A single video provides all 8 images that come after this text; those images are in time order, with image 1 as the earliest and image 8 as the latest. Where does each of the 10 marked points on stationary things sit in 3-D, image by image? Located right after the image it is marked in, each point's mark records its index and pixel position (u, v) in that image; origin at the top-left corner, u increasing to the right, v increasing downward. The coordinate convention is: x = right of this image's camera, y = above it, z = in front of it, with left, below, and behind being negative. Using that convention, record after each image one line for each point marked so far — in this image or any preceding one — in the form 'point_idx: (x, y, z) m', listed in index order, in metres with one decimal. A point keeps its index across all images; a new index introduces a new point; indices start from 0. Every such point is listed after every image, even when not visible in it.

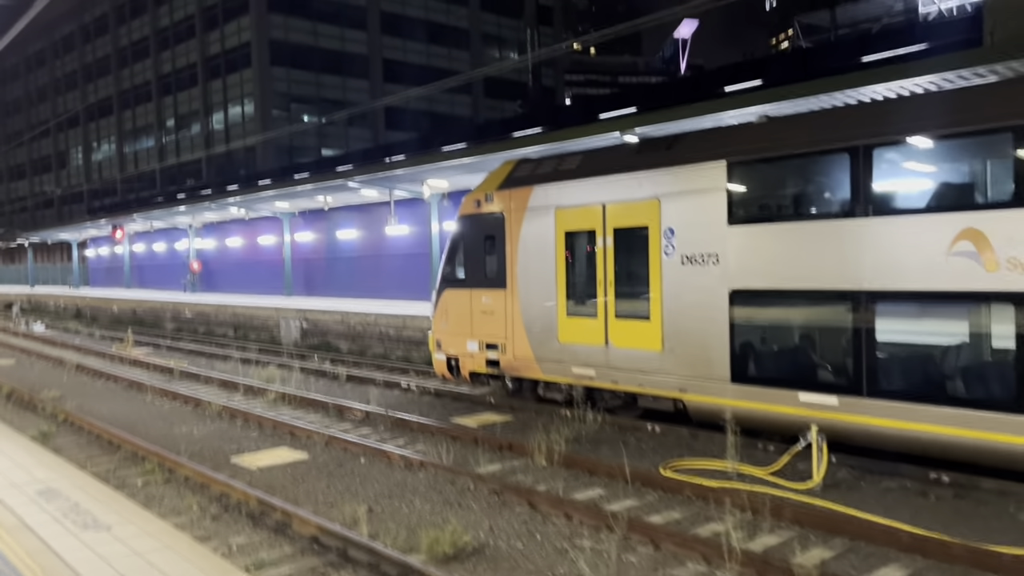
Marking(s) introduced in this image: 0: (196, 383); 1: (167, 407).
0: (-5.3, -1.6, +14.5) m
1: (-4.8, -1.7, +12.1) m
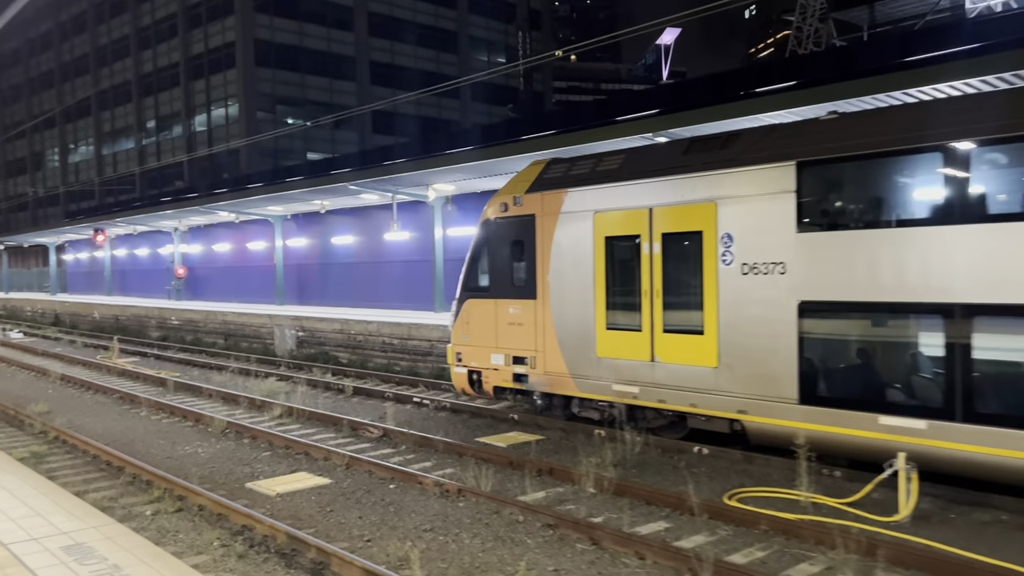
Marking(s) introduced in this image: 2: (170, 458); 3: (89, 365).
0: (-5.1, -1.7, +13.7) m
1: (-4.5, -1.8, +11.3) m
2: (-3.7, -1.8, +9.3) m
3: (-8.9, -1.6, +18.2) m
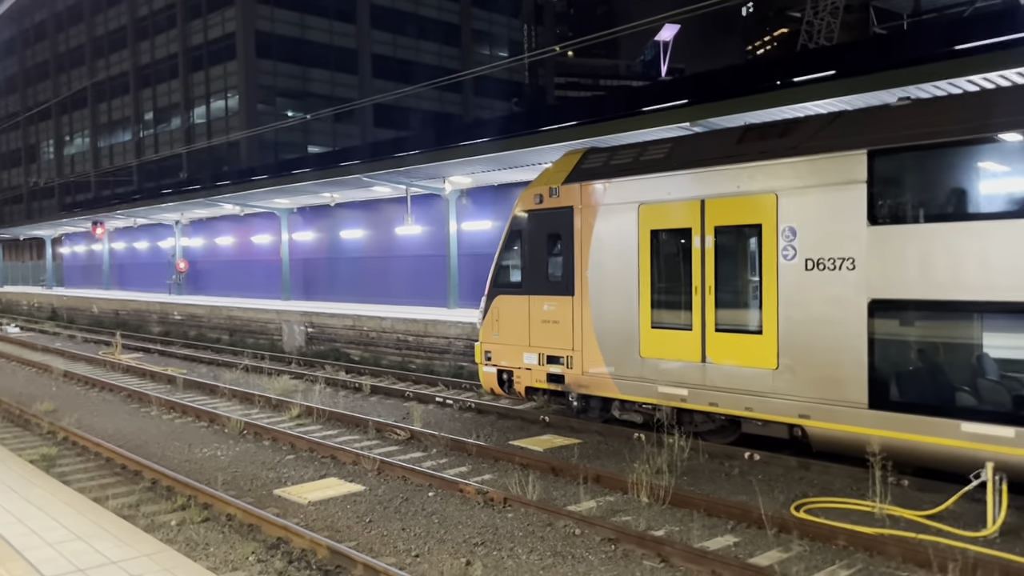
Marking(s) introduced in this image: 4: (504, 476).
0: (-4.7, -1.6, +13.2) m
1: (-4.2, -1.7, +10.8) m
2: (-3.3, -1.8, +8.8) m
3: (-8.6, -1.5, +17.6) m
4: (-0.1, -1.7, +7.9) m
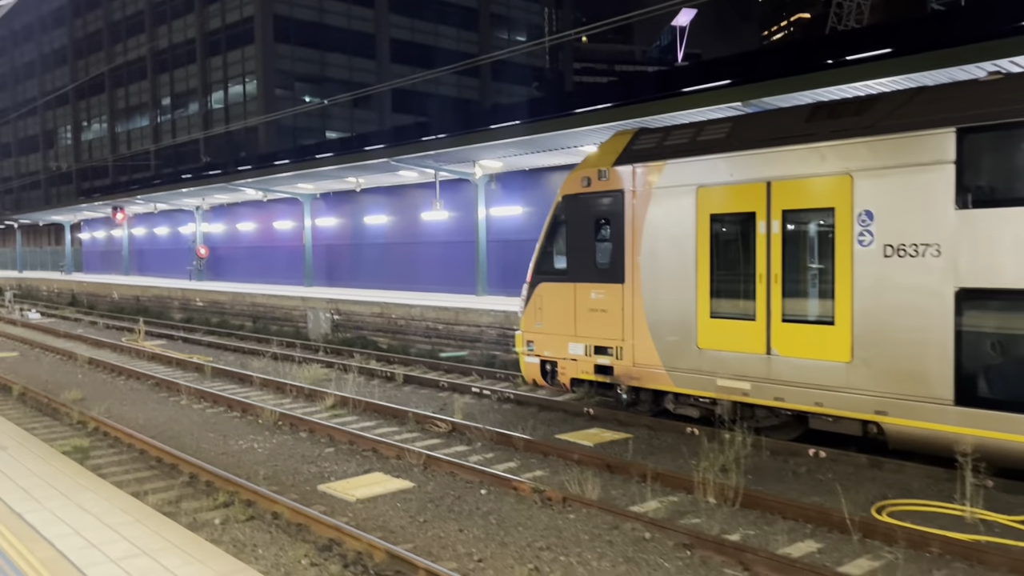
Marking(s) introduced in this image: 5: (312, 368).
0: (-4.2, -1.4, +12.9) m
1: (-3.7, -1.5, +10.5) m
2: (-2.8, -1.6, +8.5) m
3: (-8.0, -1.2, +17.4) m
4: (+0.4, -1.6, +7.5) m
5: (-3.1, -1.3, +13.5) m
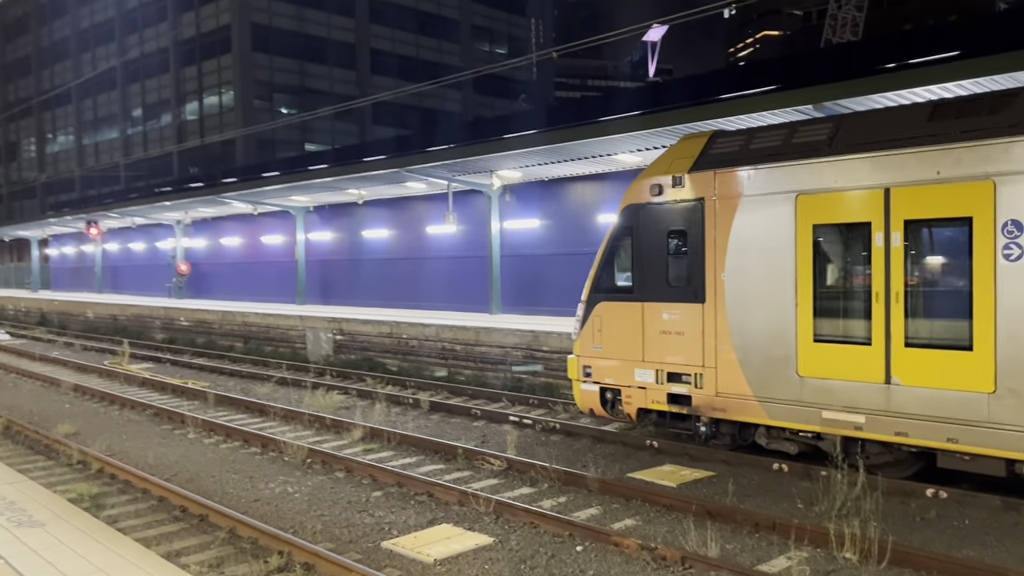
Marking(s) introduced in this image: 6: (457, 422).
0: (-3.7, -1.7, +11.7) m
1: (-3.1, -1.8, +9.4) m
2: (-2.2, -1.8, +7.4) m
3: (-7.7, -1.6, +16.1) m
4: (+1.1, -1.8, +6.6) m
5: (-2.7, -1.5, +12.4) m
6: (-0.7, -1.7, +10.8) m
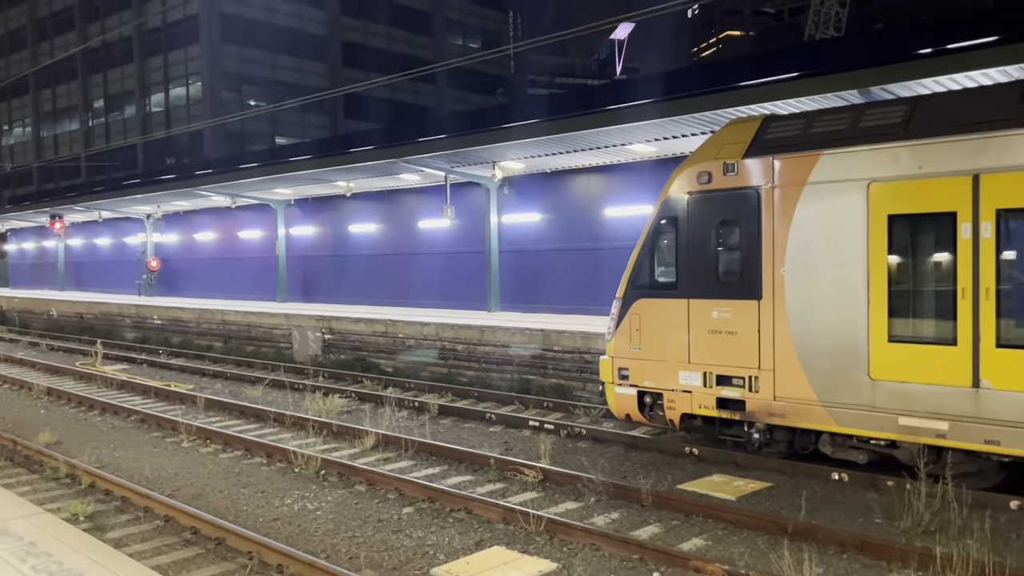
0: (-3.5, -1.6, +10.9) m
1: (-2.8, -1.7, +8.6) m
2: (-1.8, -1.8, +6.7) m
3: (-7.7, -1.5, +15.1) m
4: (+1.5, -1.7, +6.0) m
5: (-2.5, -1.5, +11.6) m
6: (-0.5, -1.6, +10.1) m
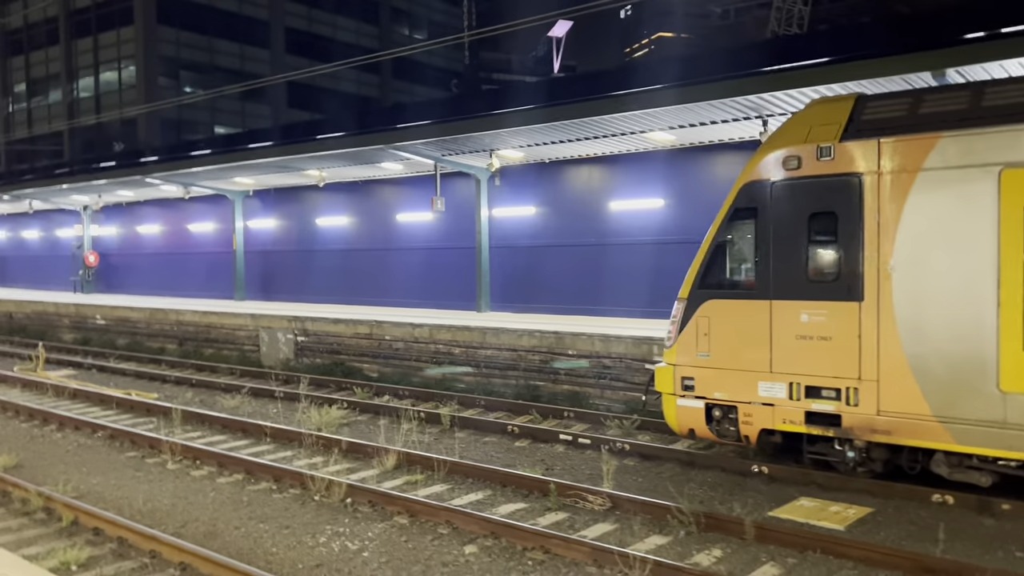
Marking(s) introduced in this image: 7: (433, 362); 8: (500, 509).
0: (-3.3, -1.6, +9.7) m
1: (-2.4, -1.7, +7.4) m
2: (-1.2, -1.8, +5.6) m
3: (-7.7, -1.5, +13.5) m
4: (+2.1, -1.7, +5.1) m
5: (-2.3, -1.5, +10.4) m
6: (-0.2, -1.6, +9.1) m
7: (-1.2, -1.1, +12.9) m
8: (-0.1, -1.7, +6.8) m
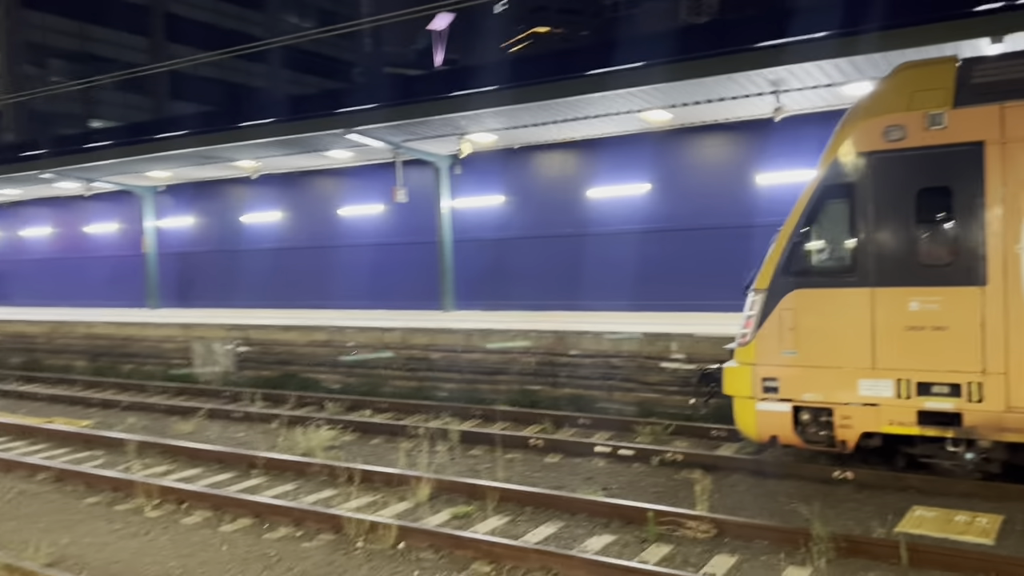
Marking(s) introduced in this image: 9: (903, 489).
0: (-3.0, -1.7, +8.2) m
1: (-1.9, -1.7, +6.0) m
2: (-0.4, -1.8, +4.4) m
3: (-8.0, -1.7, +11.4) m
4: (+2.9, -1.6, +4.4) m
5: (-2.2, -1.5, +9.0) m
6: (+0.1, -1.6, +8.0) m
7: (-1.4, -1.1, +11.7) m
8: (+0.5, -1.7, +5.7) m
9: (+3.0, -1.5, +6.6) m
